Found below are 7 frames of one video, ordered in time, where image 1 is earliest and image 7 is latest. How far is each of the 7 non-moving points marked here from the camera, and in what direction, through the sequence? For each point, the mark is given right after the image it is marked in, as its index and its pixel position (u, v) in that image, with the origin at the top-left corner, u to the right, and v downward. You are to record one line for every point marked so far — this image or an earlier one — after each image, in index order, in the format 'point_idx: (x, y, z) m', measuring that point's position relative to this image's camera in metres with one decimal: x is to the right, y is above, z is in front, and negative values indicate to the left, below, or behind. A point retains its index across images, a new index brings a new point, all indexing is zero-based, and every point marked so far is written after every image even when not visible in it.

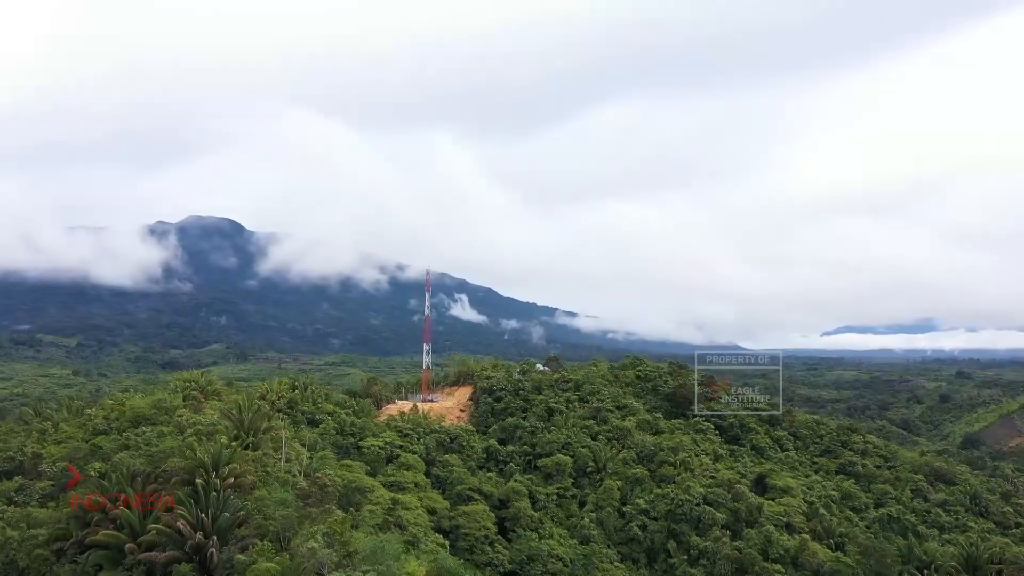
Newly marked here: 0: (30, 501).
0: (-9.4, -4.2, +12.1) m
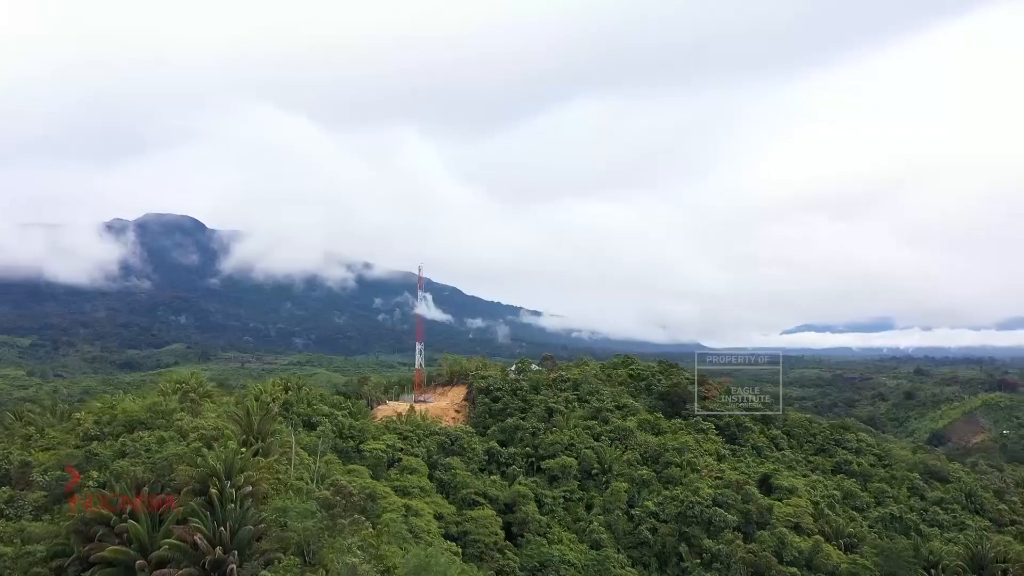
0: (-8.8, -4.1, +11.2) m
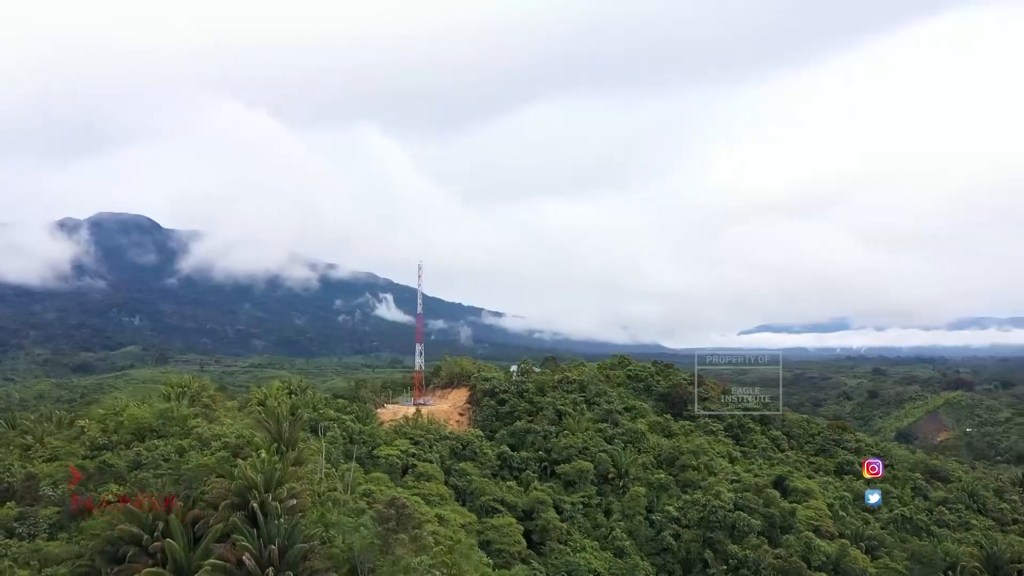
0: (-7.8, -4.0, +10.2) m
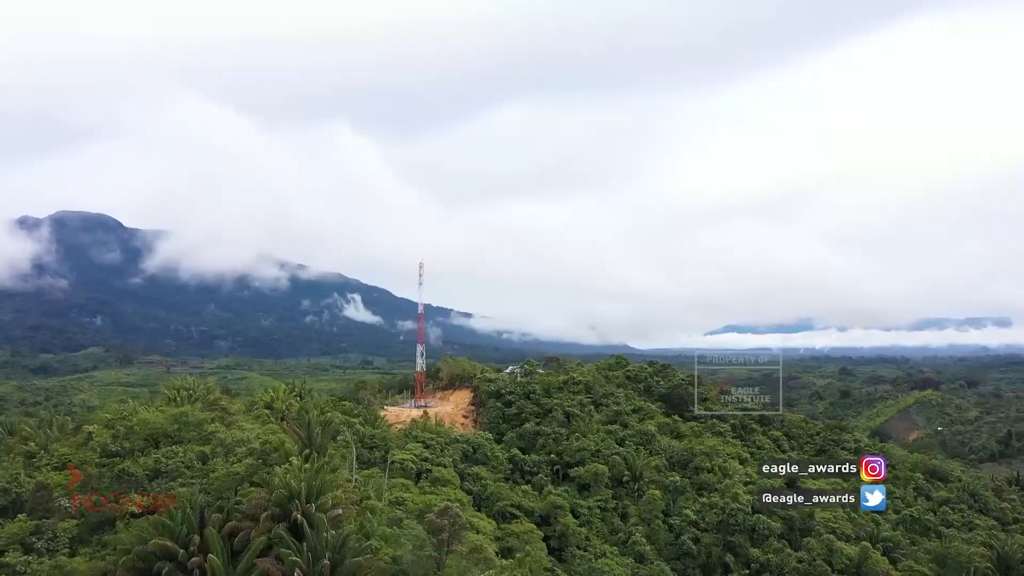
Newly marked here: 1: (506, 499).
0: (-7.0, -4.0, +9.5) m
1: (-0.2, -6.6, +19.4) m
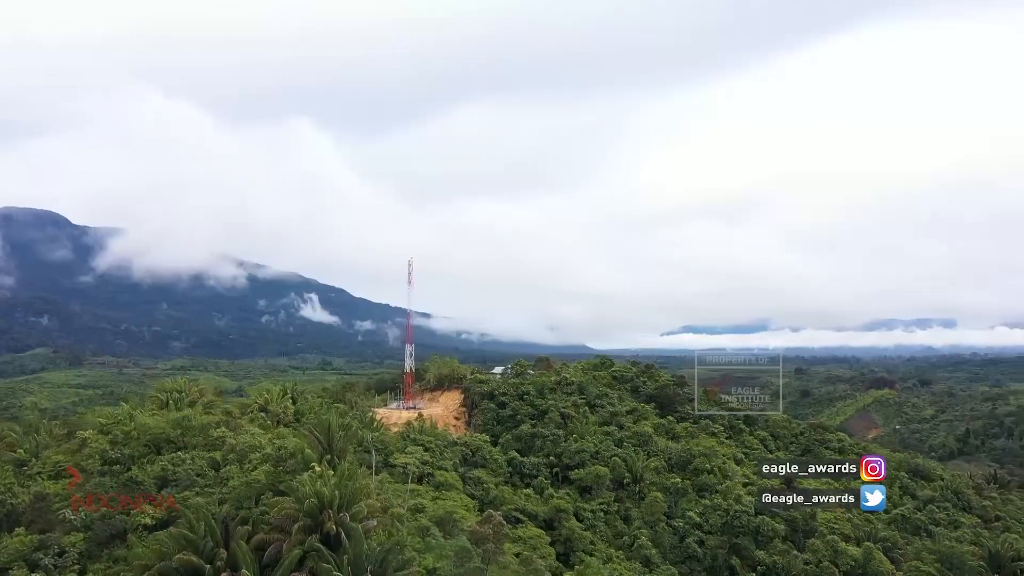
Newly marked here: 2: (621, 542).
0: (-6.4, -3.9, +8.8) m
1: (-0.1, -6.6, +19.0) m
2: (+3.4, -7.9, +19.4) m
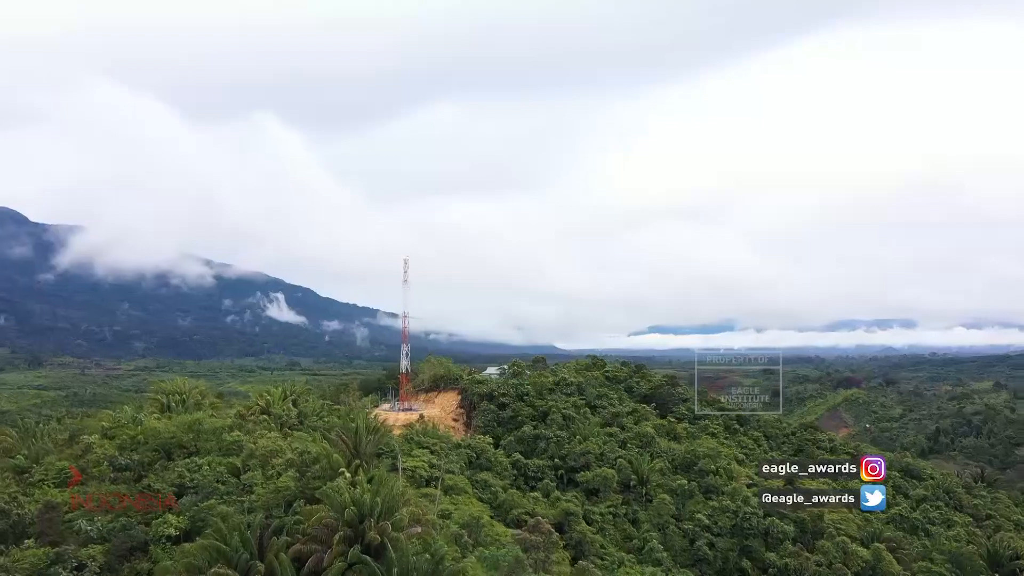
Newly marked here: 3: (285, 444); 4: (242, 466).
0: (-5.7, -3.9, +8.2) m
1: (+0.2, -6.5, +18.6) m
2: (+3.7, -7.9, +19.1) m
3: (-4.3, -2.9, +11.8) m
4: (-4.7, -3.0, +10.6) m
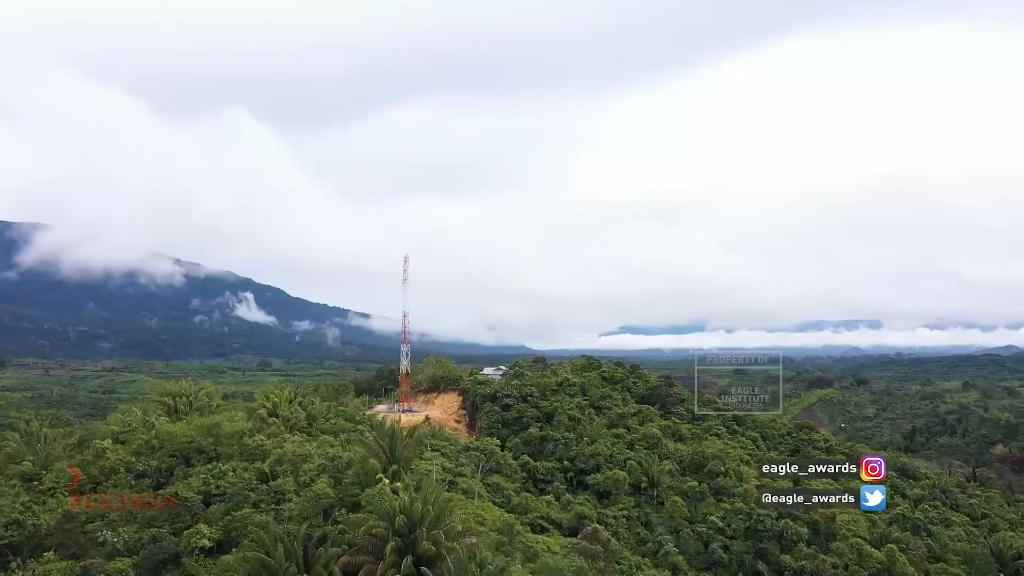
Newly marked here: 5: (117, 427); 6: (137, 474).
0: (-5.0, -3.8, +7.7) m
1: (+0.7, -6.5, +18.3) m
2: (+4.1, -7.9, +18.9) m
3: (-3.7, -2.9, +11.3) m
4: (-4.1, -3.0, +10.1) m
5: (-8.2, -2.9, +13.1) m
6: (-6.5, -3.2, +10.7) m
